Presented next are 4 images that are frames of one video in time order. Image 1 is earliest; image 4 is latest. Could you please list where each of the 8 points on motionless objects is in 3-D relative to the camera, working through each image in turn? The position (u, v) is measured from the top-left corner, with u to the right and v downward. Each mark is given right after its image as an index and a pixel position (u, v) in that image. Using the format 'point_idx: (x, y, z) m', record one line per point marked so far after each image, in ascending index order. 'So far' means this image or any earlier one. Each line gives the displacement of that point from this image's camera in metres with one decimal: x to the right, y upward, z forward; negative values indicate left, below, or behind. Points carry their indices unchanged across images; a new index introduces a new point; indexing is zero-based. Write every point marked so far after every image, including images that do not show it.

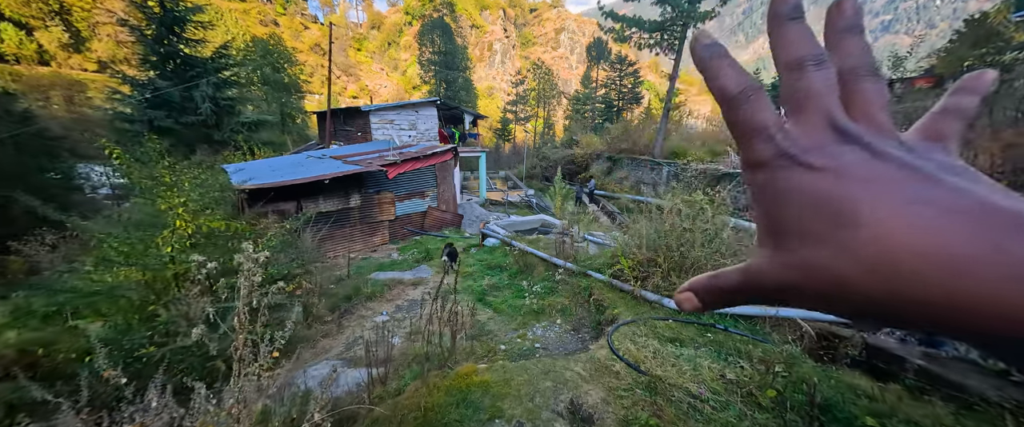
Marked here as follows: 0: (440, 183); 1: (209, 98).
0: (-2.0, +0.8, +10.0) m
1: (-9.6, +3.7, +11.5) m
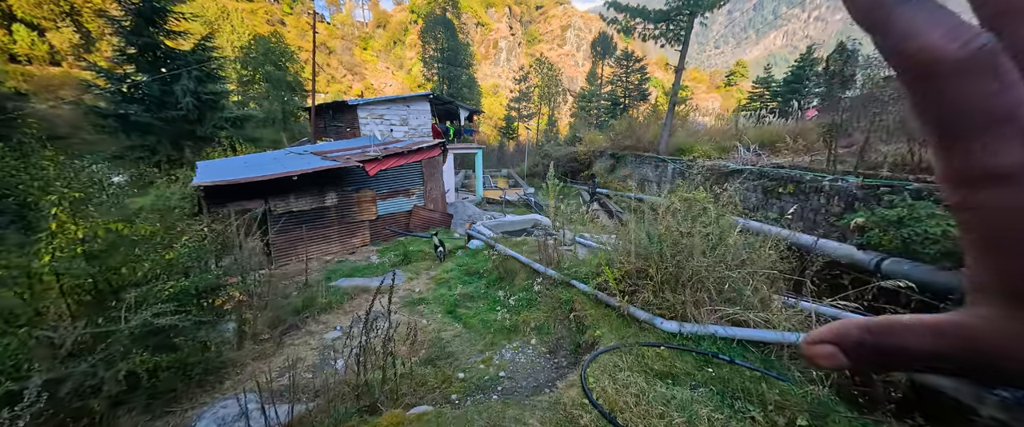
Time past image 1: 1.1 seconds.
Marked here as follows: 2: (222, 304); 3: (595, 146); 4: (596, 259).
0: (-2.2, +0.9, +9.4) m
1: (-9.8, +3.7, +11.0) m
2: (-2.8, -0.9, +3.5) m
3: (+4.2, +3.5, +18.5) m
4: (+0.9, -0.5, +3.9) m
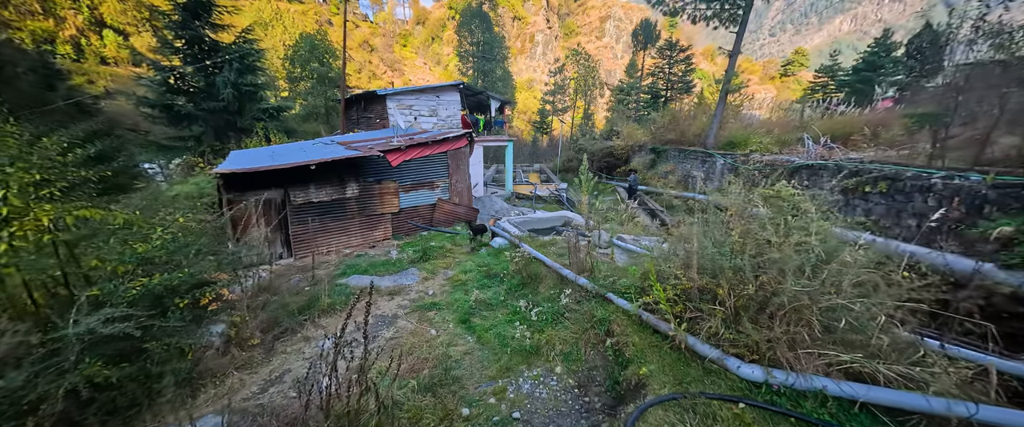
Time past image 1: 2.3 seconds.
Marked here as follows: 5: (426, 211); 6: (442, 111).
0: (-1.4, +1.0, +8.9) m
1: (-8.7, +4.0, +11.2) m
2: (-2.6, -0.8, +3.1) m
3: (+5.8, +3.6, +17.3) m
4: (+1.2, -0.5, +3.2) m
5: (-2.0, +0.1, +8.6) m
6: (-2.4, +3.6, +12.5) m
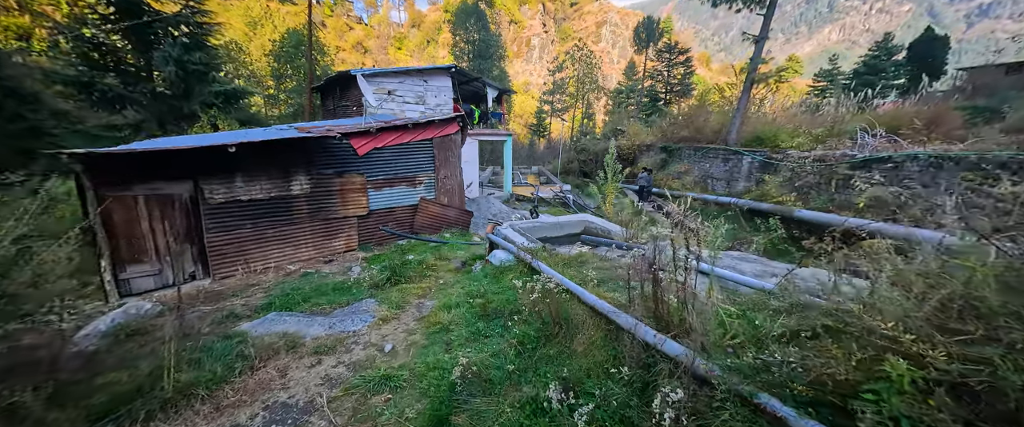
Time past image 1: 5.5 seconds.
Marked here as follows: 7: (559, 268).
0: (-1.4, +0.9, +7.1) m
1: (-8.7, +3.9, +9.3) m
2: (-2.5, -0.8, +1.3) m
3: (+5.8, +3.4, +15.6) m
4: (+1.3, -0.5, +1.3) m
5: (-2.0, 0.0, +6.7) m
6: (-2.4, +3.5, +10.7) m
7: (+0.4, -0.5, +3.4) m
